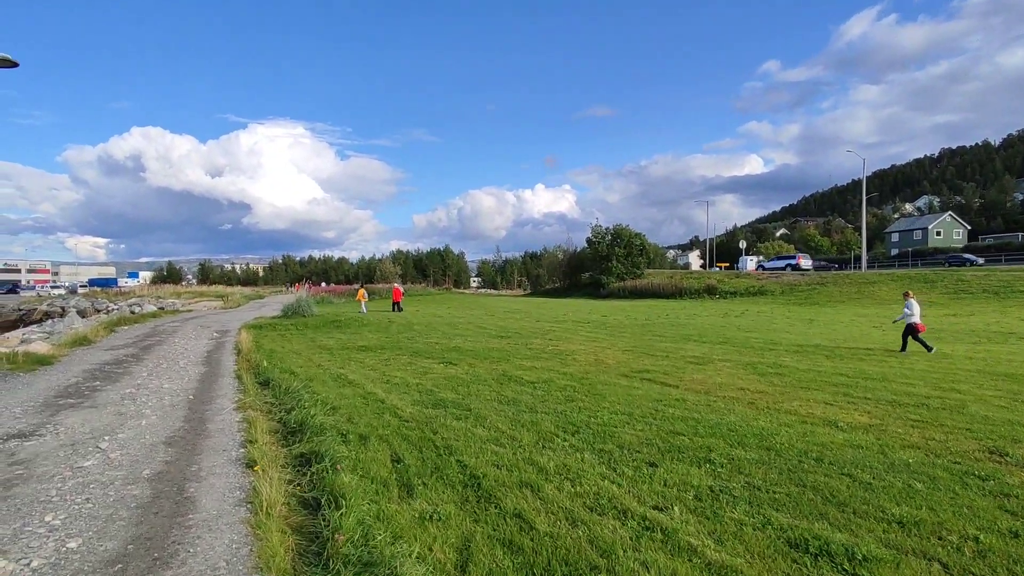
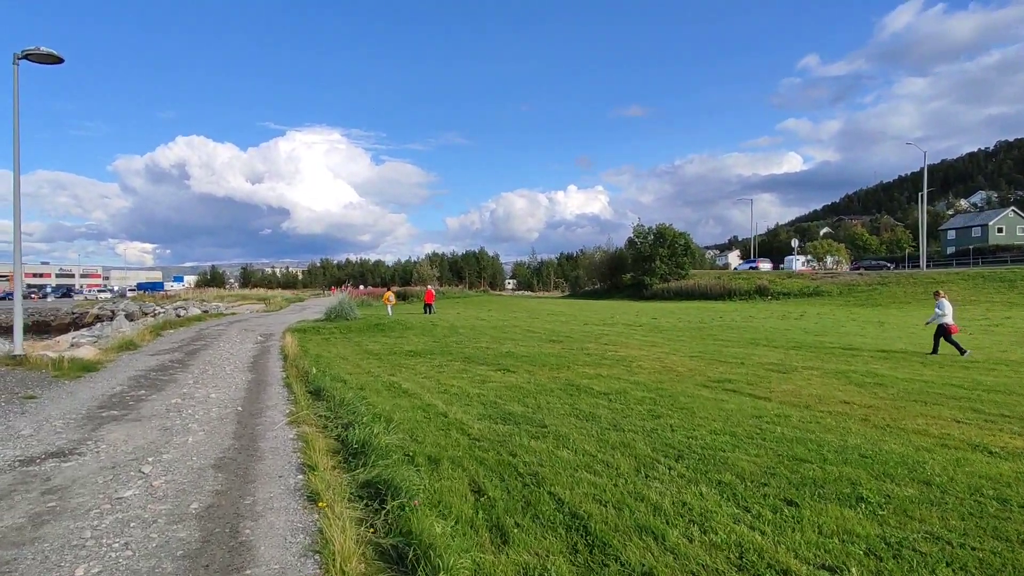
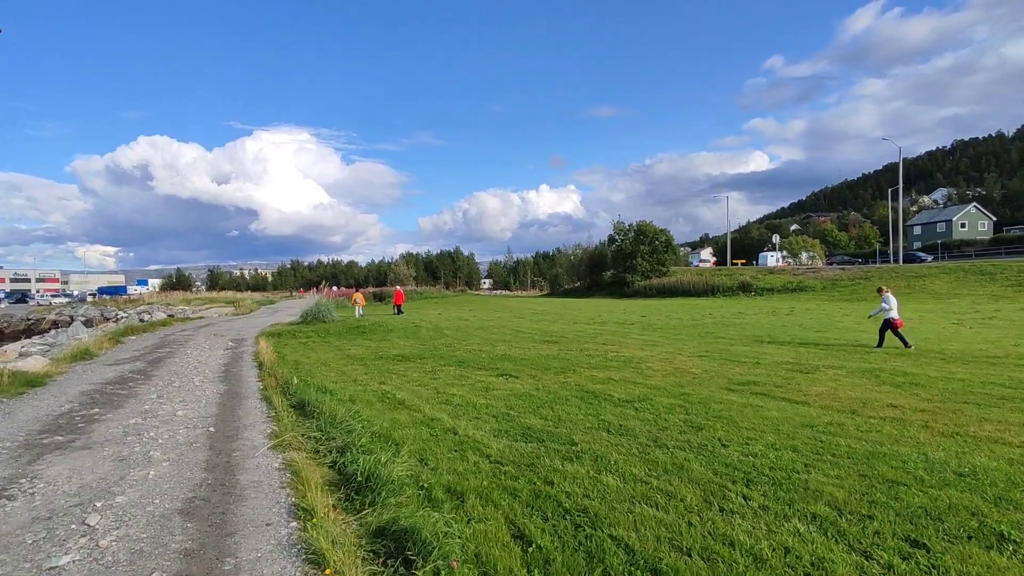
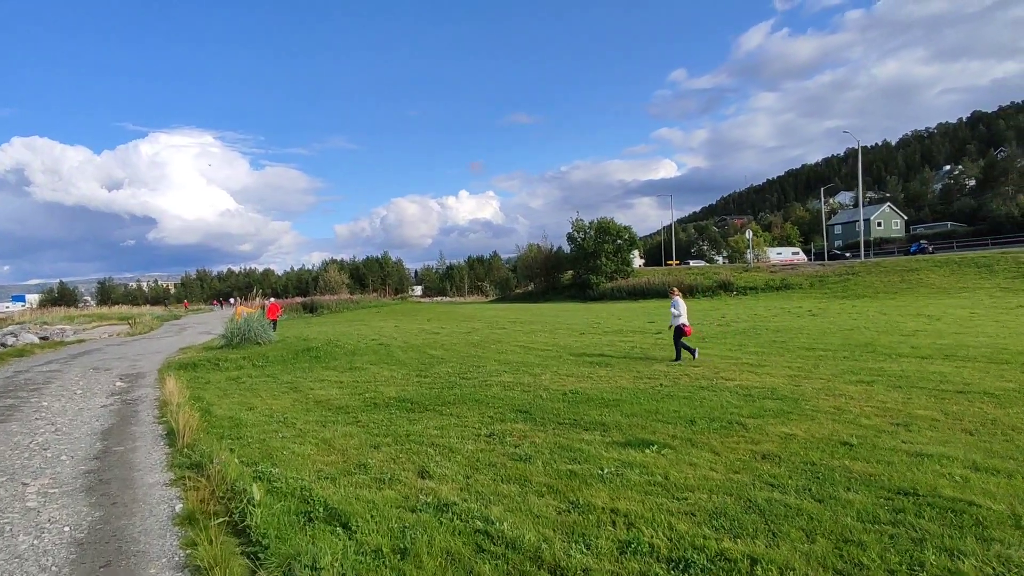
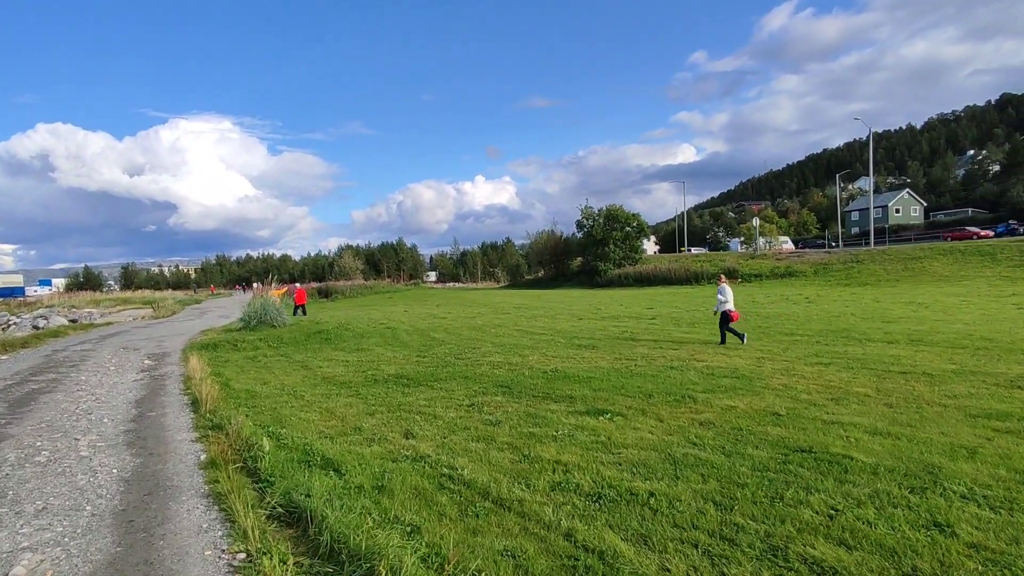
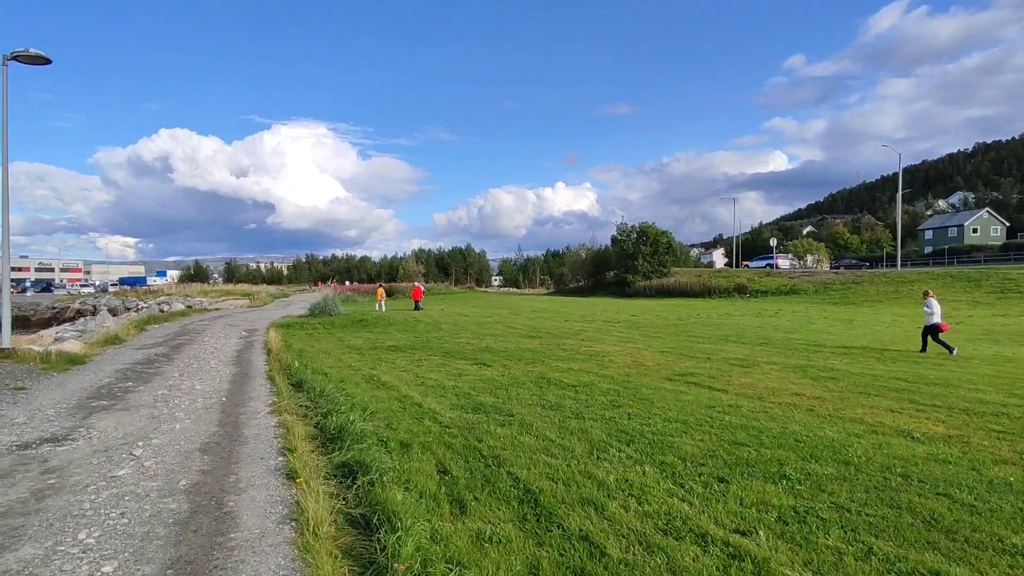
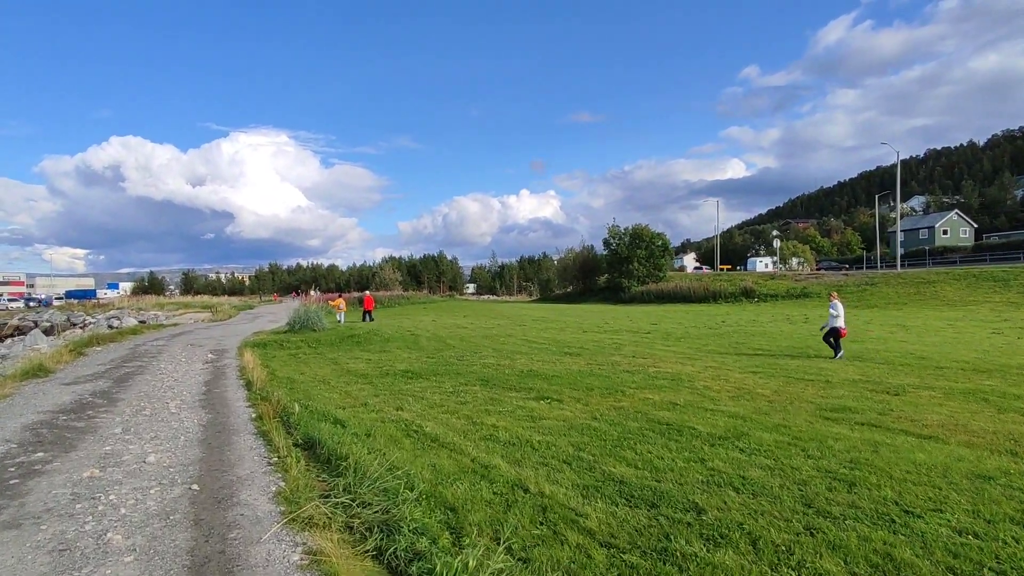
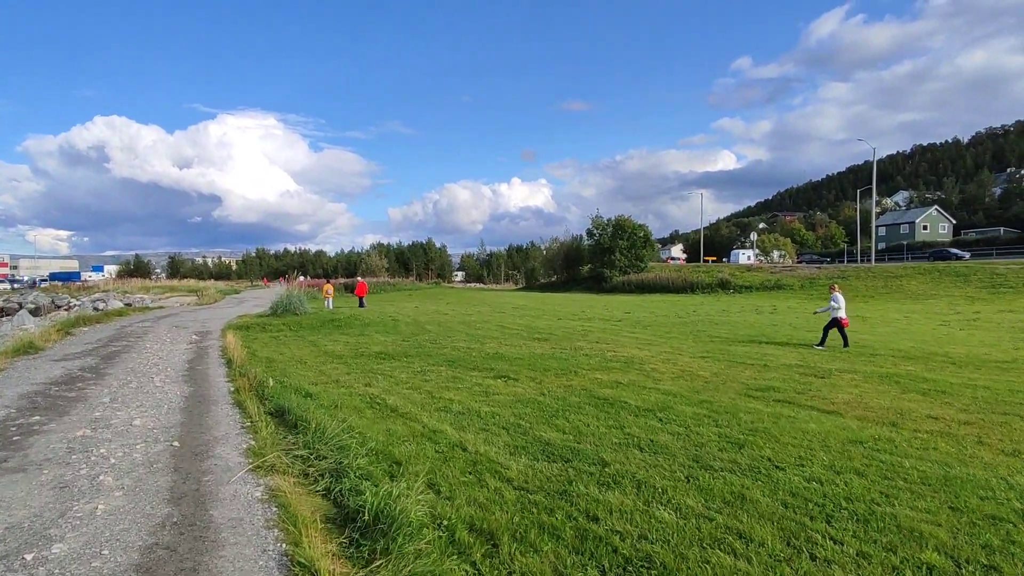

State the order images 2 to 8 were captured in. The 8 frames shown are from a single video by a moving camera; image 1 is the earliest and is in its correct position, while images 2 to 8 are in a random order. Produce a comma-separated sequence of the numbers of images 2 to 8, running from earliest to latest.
6, 2, 3, 8, 7, 5, 4
